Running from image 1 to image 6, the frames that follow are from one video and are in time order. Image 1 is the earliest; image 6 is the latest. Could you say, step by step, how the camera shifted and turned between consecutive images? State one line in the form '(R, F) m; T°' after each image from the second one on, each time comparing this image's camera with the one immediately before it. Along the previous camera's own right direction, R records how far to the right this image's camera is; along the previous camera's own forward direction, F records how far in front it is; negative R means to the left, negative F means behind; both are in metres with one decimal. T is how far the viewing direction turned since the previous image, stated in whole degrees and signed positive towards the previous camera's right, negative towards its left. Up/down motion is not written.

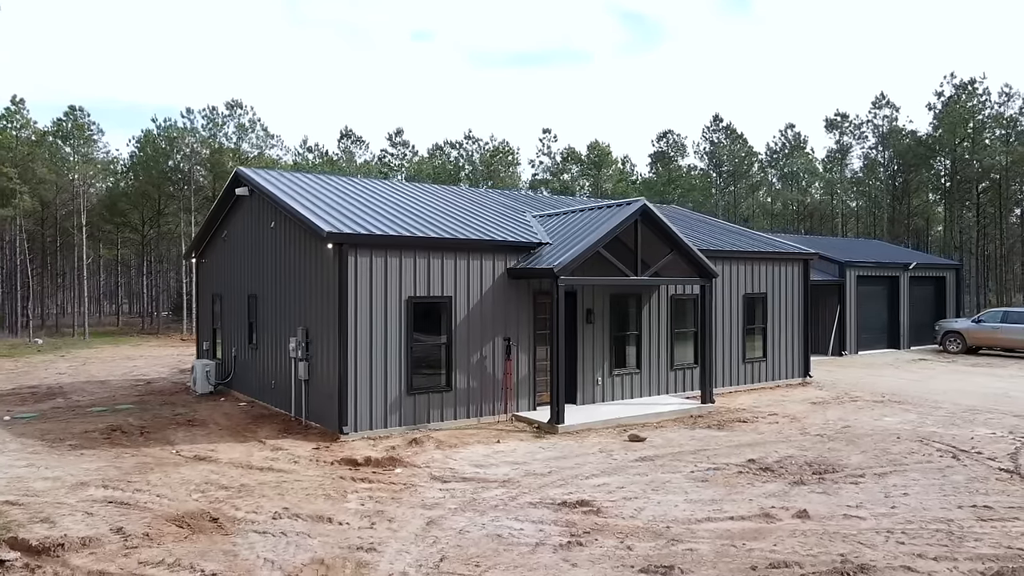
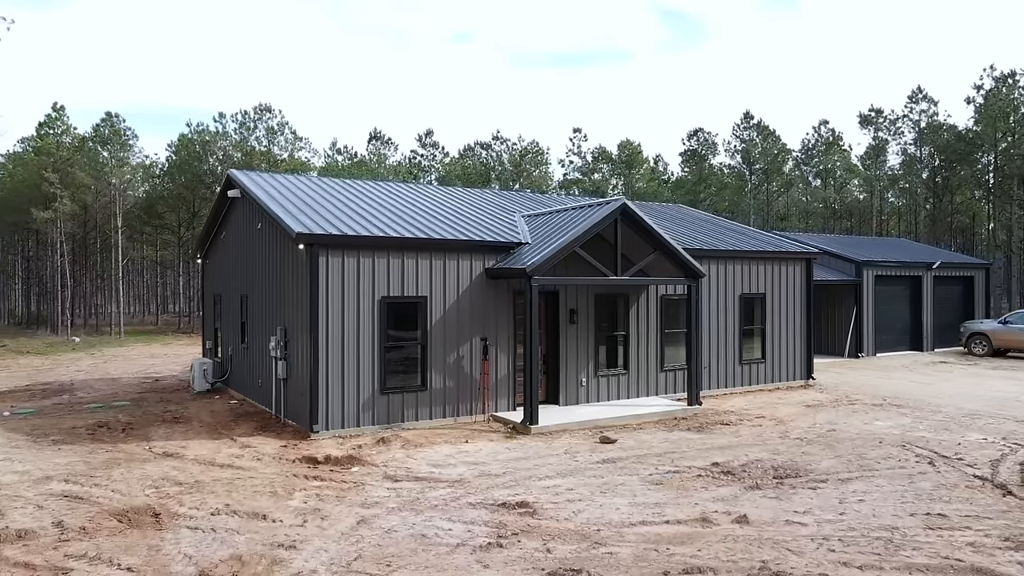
(+0.9, +0.1) m; -3°
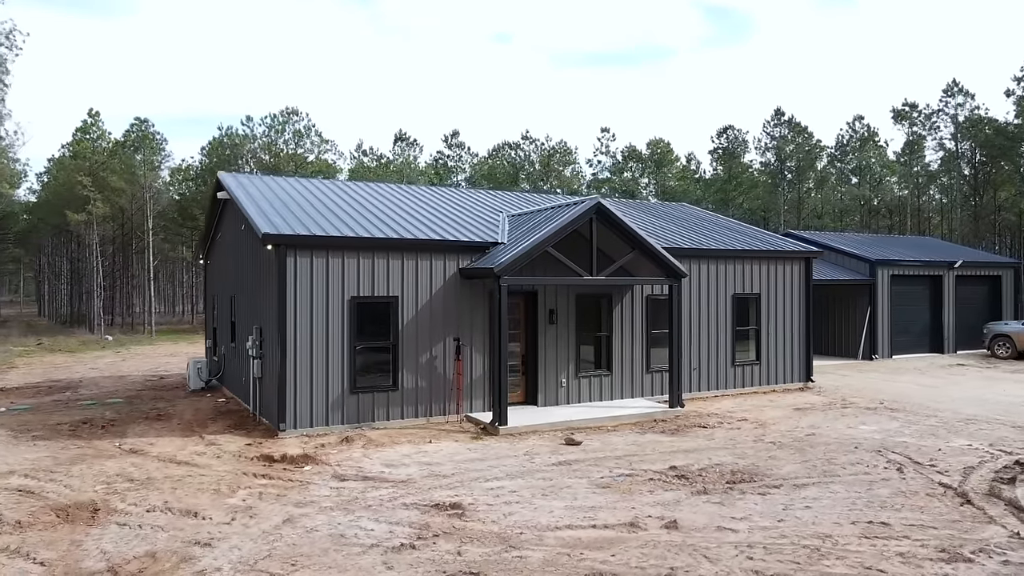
(+0.9, +0.1) m; -3°
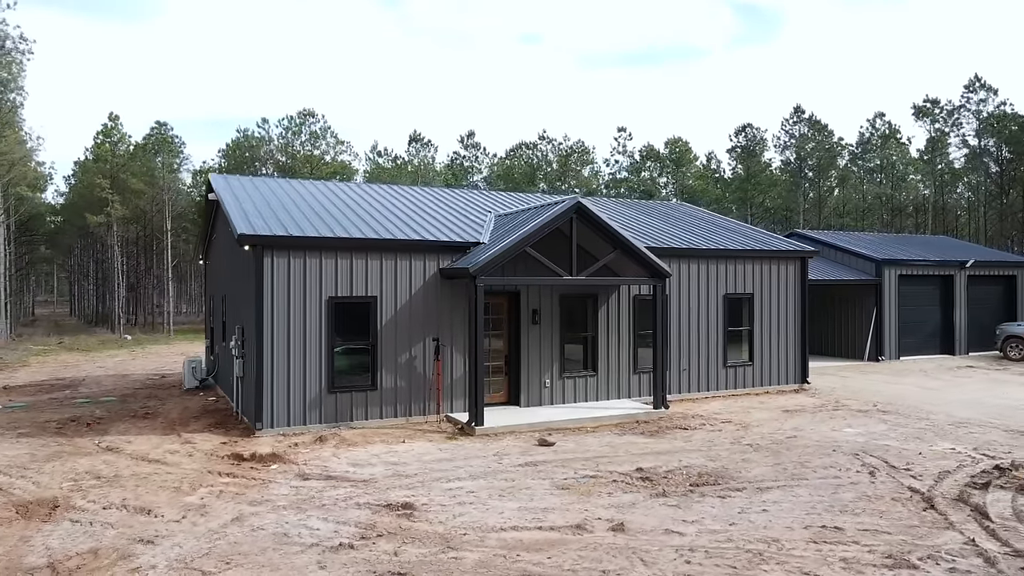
(+0.6, 0.0) m; -2°
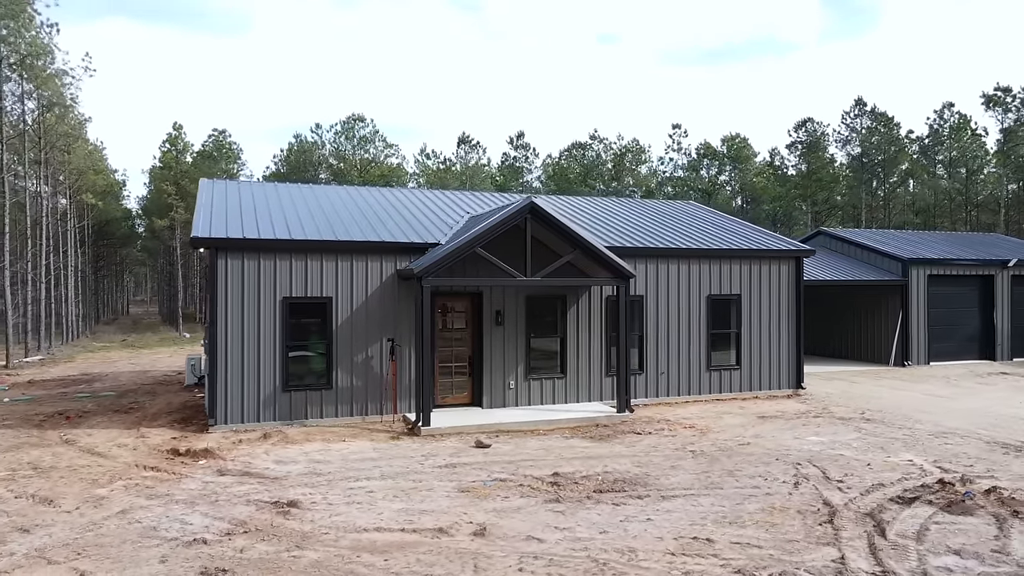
(+1.7, +0.1) m; -6°
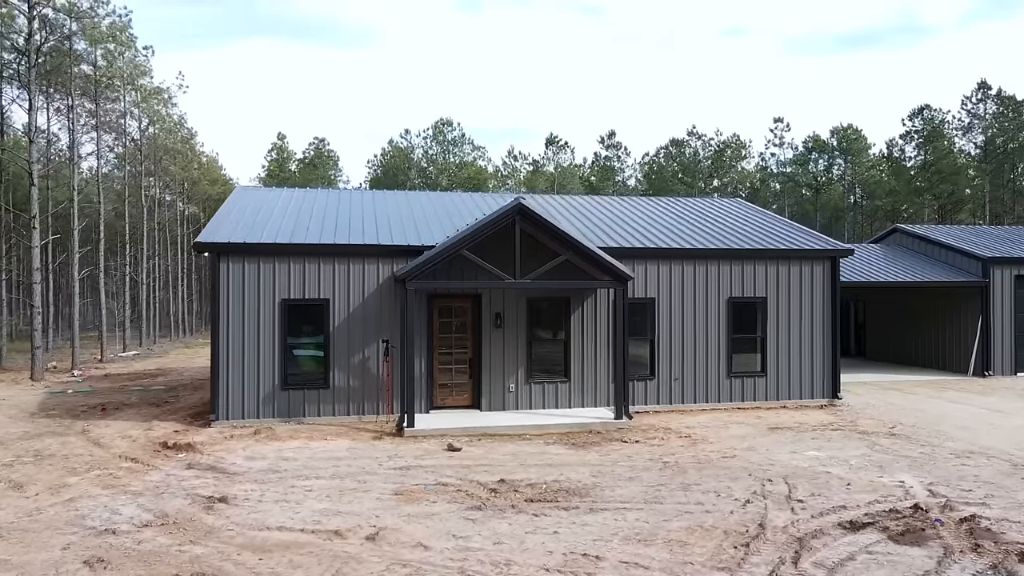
(+1.7, +0.2) m; -9°
